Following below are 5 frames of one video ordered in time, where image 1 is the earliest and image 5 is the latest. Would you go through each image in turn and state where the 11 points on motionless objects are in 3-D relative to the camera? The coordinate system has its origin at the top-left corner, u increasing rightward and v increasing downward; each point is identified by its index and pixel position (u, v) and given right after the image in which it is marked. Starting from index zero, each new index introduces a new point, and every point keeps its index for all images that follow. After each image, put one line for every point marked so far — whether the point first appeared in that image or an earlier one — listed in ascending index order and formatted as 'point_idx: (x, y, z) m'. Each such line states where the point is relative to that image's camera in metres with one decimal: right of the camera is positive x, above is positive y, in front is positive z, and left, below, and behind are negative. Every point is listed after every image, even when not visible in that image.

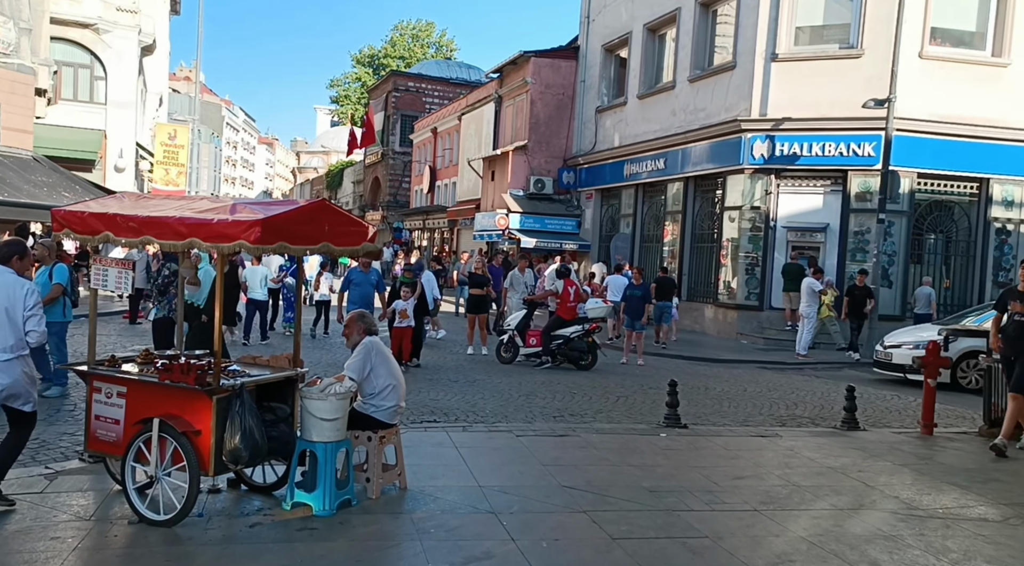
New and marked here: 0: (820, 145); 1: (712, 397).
0: (+6.6, +3.0, +19.4) m
1: (+2.5, -1.4, +11.3) m
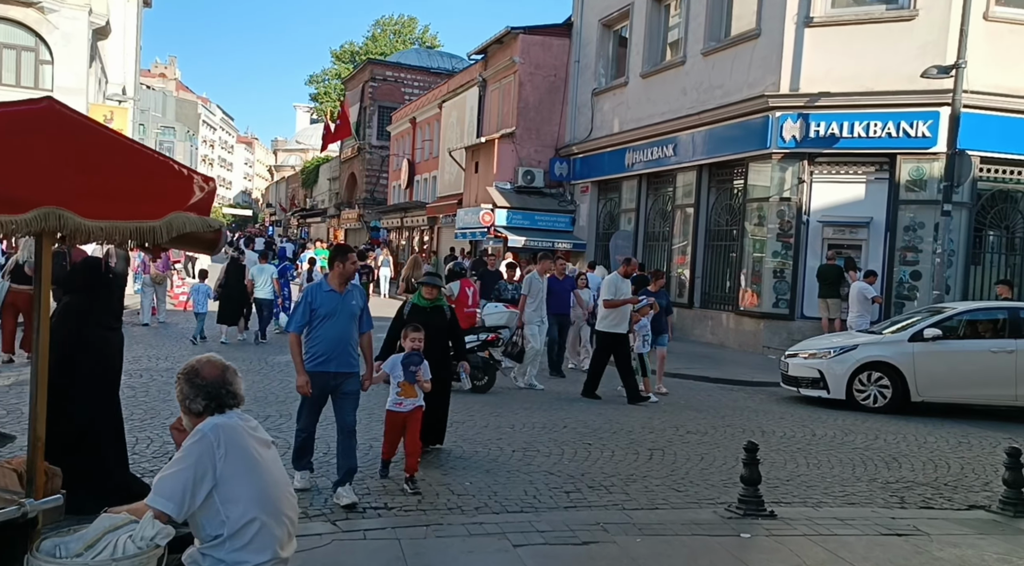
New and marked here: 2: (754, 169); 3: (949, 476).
0: (+6.4, +2.9, +16.3) m
1: (+2.4, -1.5, +8.1) m
2: (+4.8, +2.3, +17.8) m
3: (+3.6, -1.5, +7.4) m
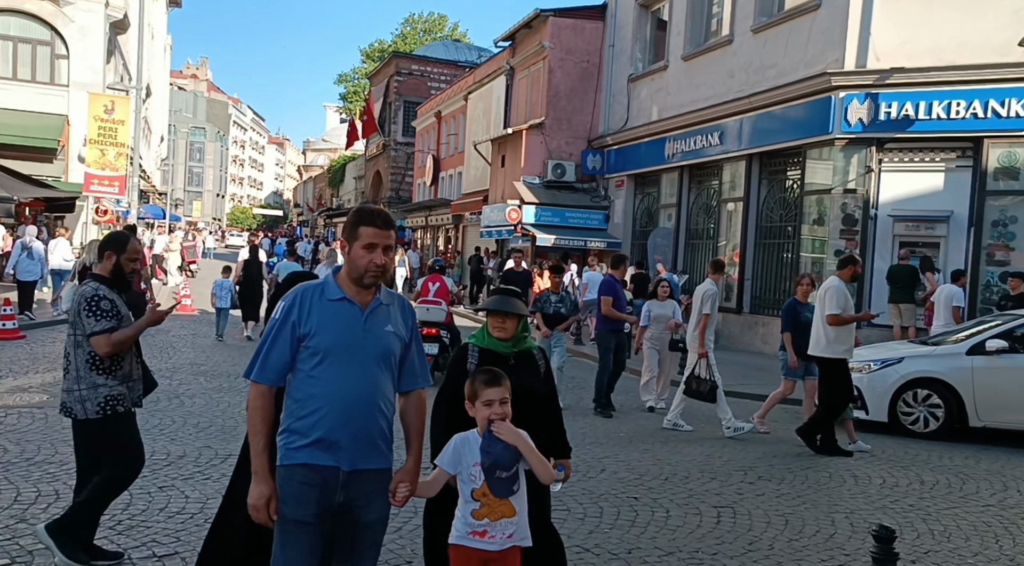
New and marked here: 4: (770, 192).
0: (+6.8, +2.8, +14.2) m
1: (+2.6, -1.5, +6.1) m
2: (+5.3, +2.2, +15.7) m
3: (+3.7, -1.6, +5.3) m
4: (+5.1, +1.8, +17.6) m
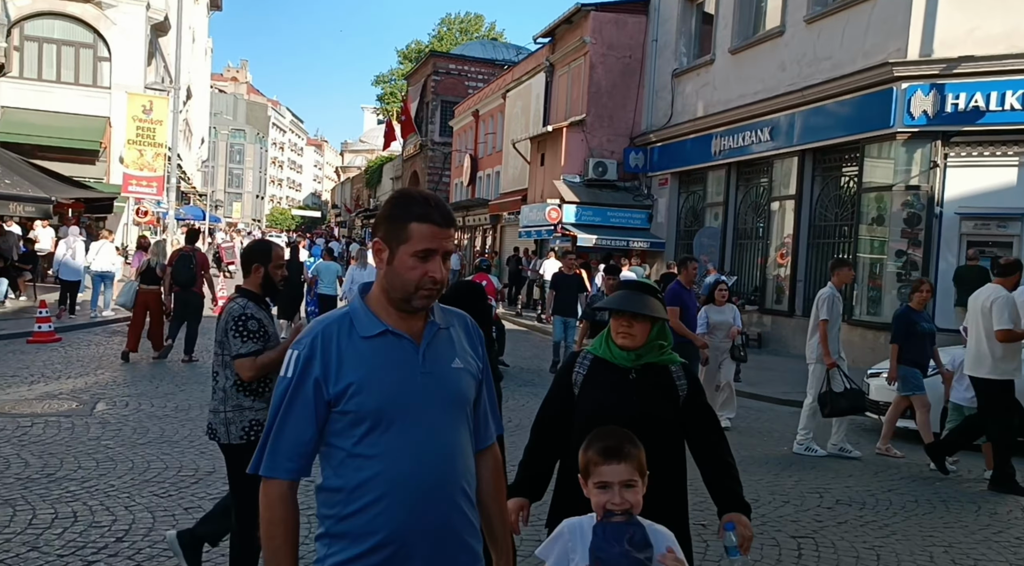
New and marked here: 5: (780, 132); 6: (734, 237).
0: (+7.5, +2.8, +13.4) m
1: (+2.9, -1.6, +5.5) m
2: (+6.0, +2.2, +15.0) m
3: (+4.0, -1.6, +4.6) m
4: (+5.8, +1.8, +16.8) m
5: (+5.2, +3.0, +17.6) m
6: (+4.9, +1.0, +19.9) m
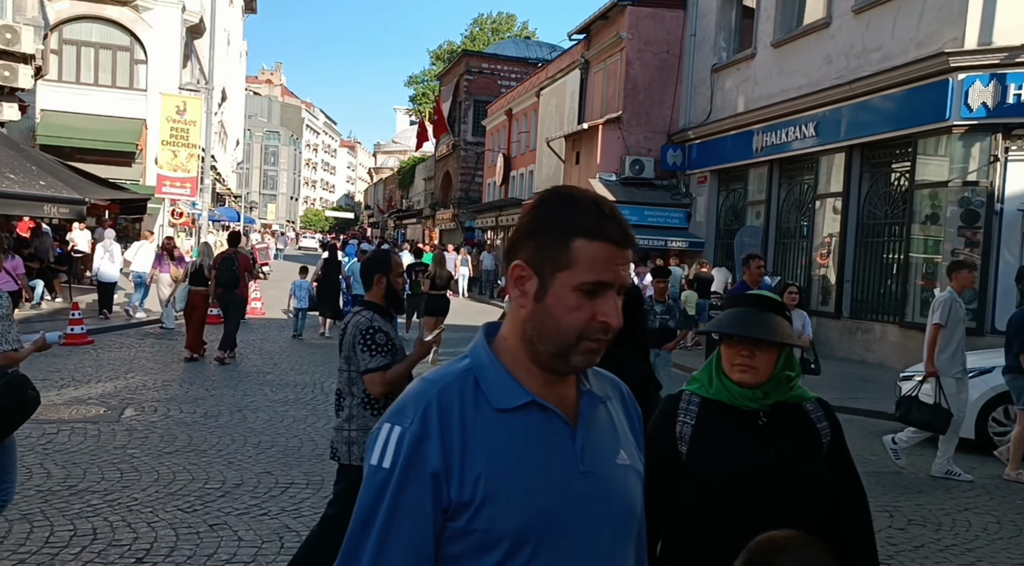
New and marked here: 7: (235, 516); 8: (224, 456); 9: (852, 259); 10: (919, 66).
0: (+8.0, +2.8, +12.7) m
1: (+3.2, -1.6, +4.9) m
2: (+6.6, +2.2, +14.3) m
3: (+4.2, -1.6, +4.1) m
4: (+6.5, +1.7, +16.2) m
5: (+5.9, +3.0, +17.0) m
6: (+5.7, +1.0, +19.3) m
7: (-1.8, -1.5, +5.8) m
8: (-2.4, -1.4, +7.4) m
9: (+6.3, +0.4, +16.6) m
10: (+6.4, +3.5, +14.2) m
